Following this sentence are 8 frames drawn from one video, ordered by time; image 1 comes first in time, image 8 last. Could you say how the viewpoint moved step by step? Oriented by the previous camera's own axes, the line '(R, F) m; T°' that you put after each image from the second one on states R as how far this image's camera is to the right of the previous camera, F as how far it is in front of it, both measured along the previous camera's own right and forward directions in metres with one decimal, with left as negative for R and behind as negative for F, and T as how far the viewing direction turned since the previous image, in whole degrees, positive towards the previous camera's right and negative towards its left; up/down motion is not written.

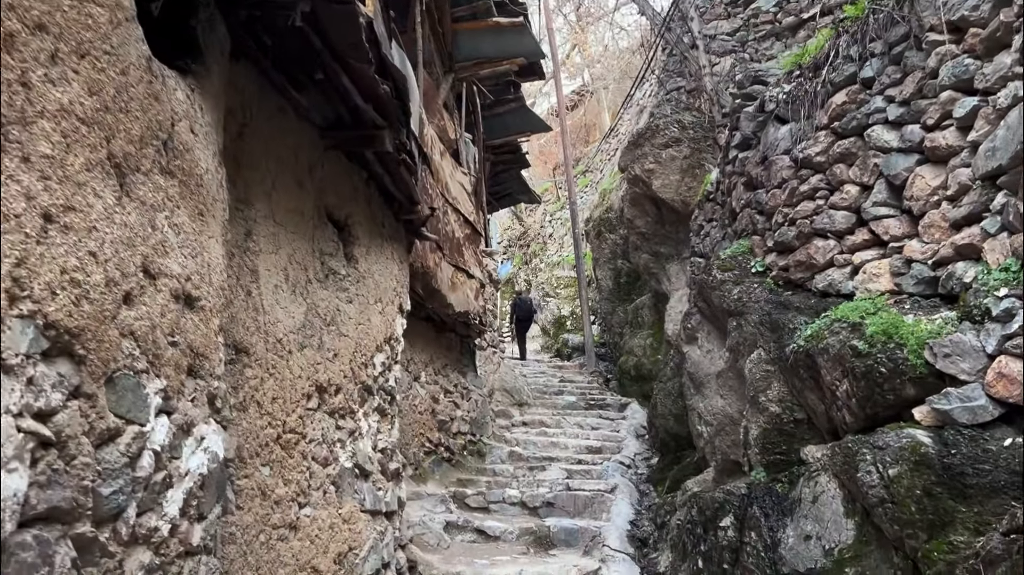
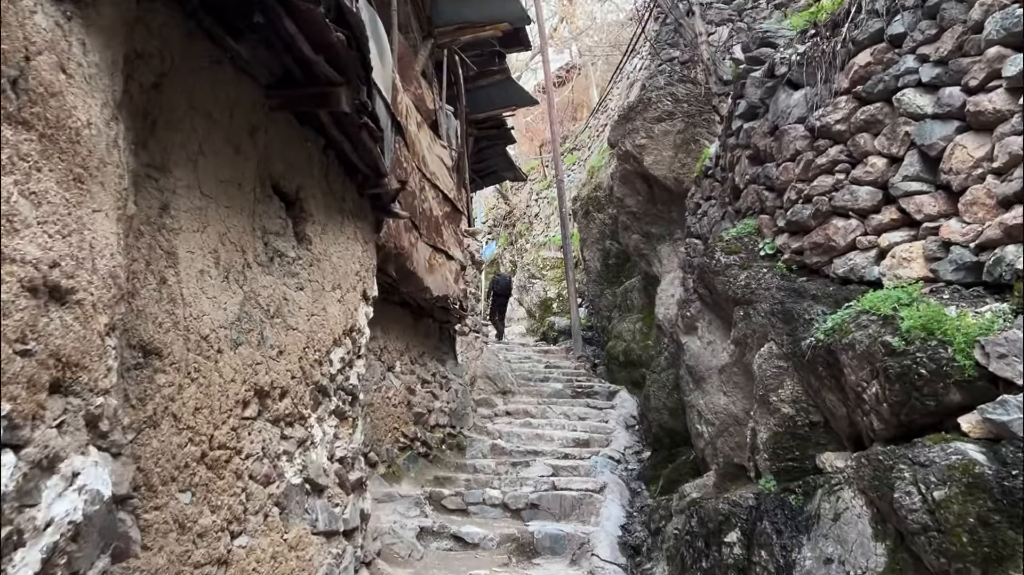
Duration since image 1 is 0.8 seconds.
(0.0, +0.4) m; +1°
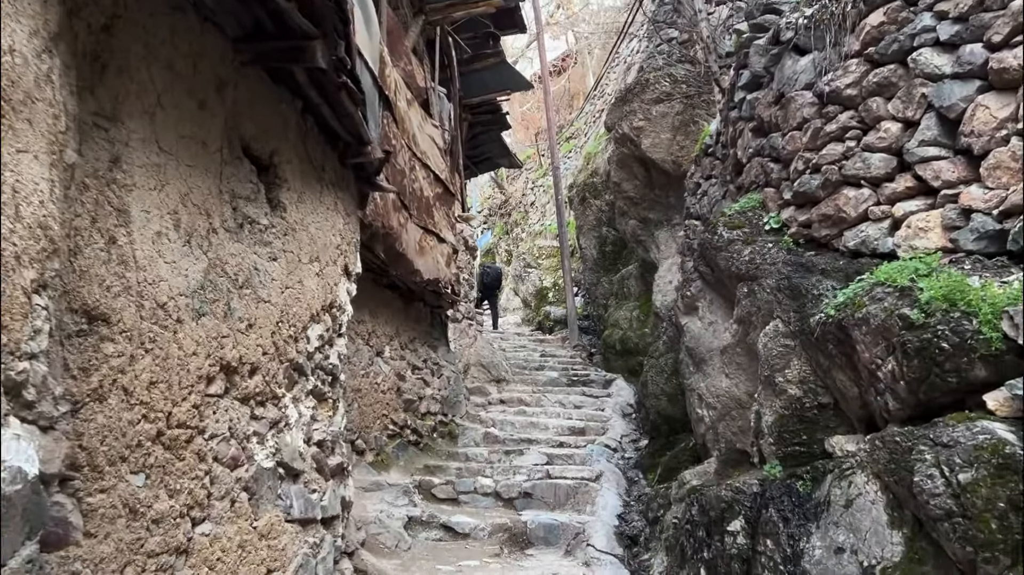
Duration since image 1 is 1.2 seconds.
(0.0, +0.2) m; 0°
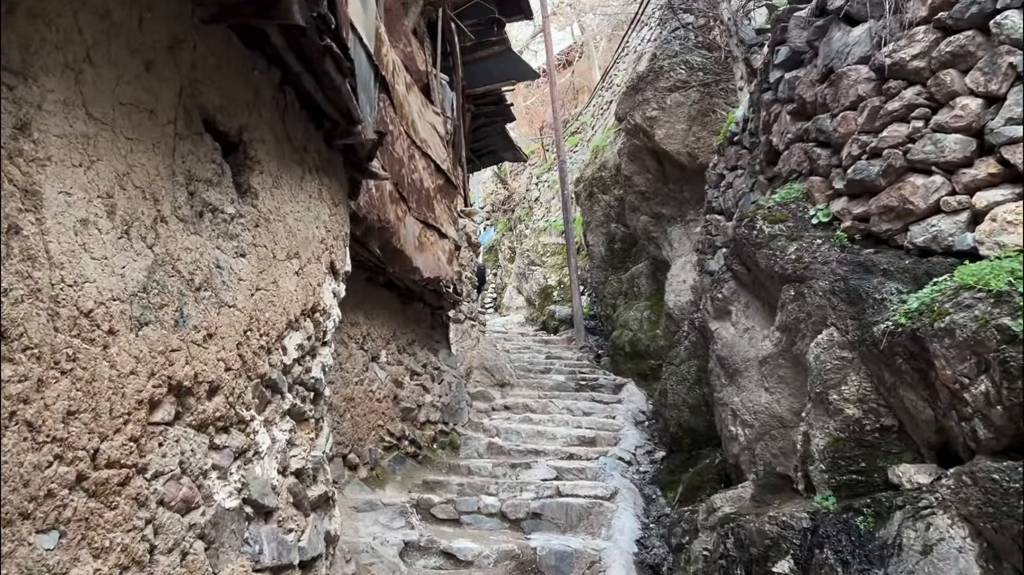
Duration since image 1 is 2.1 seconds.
(0.0, +0.4) m; 0°
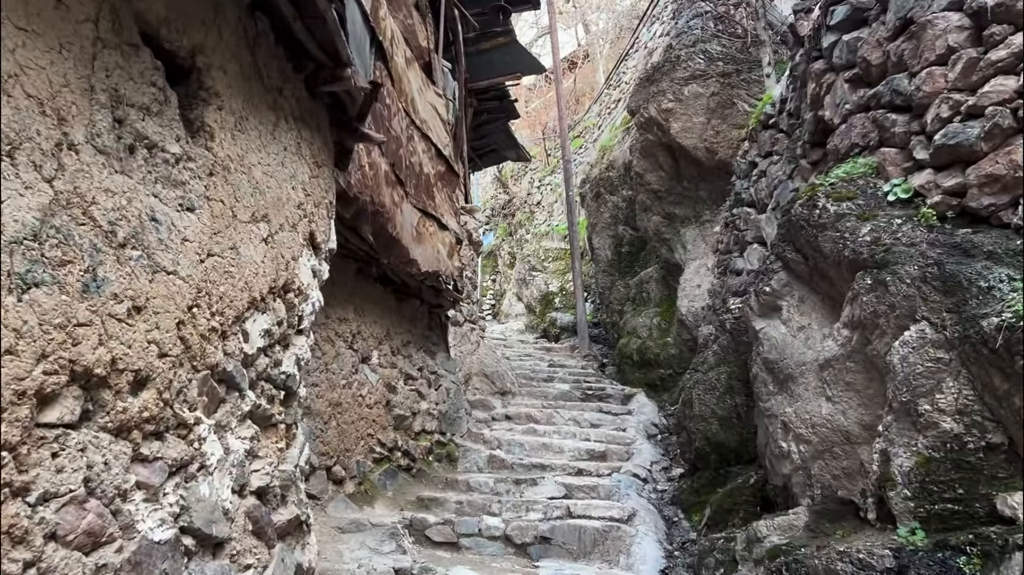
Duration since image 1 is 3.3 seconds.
(-0.1, +0.5) m; 0°
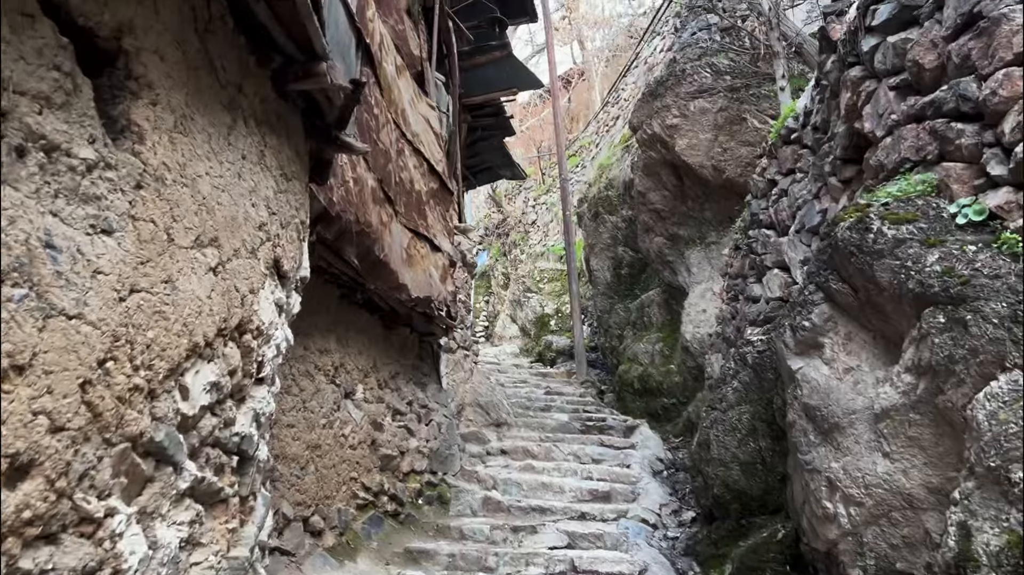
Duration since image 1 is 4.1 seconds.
(0.0, +0.4) m; +1°
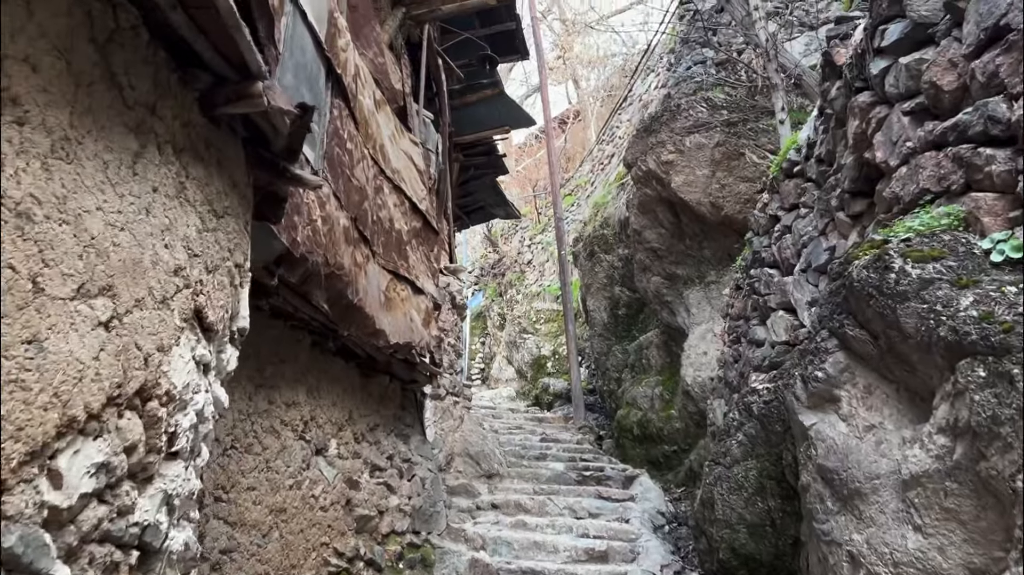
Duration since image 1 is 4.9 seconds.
(+0.1, +0.3) m; 0°
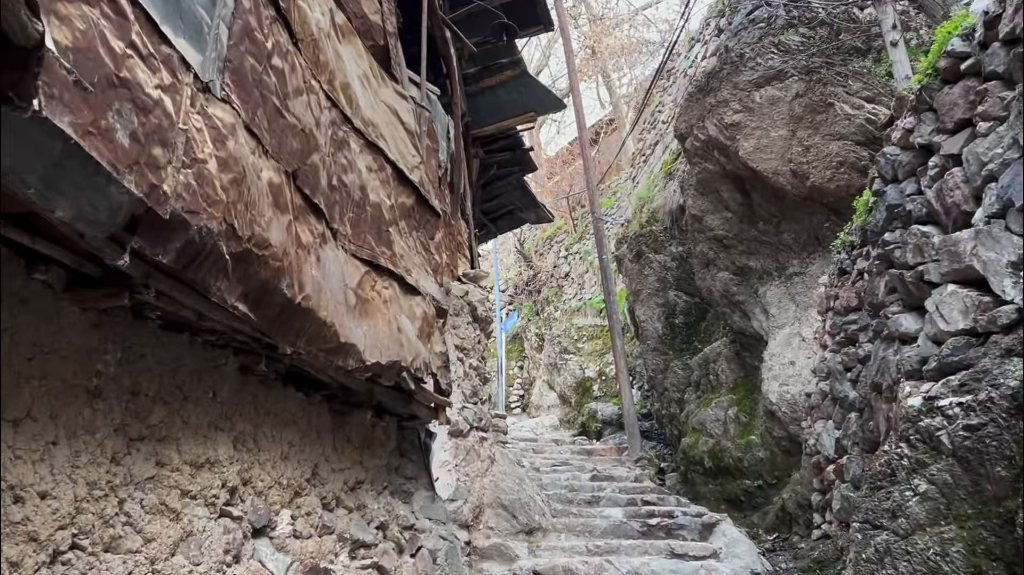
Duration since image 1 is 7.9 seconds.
(0.0, +1.2) m; -3°
